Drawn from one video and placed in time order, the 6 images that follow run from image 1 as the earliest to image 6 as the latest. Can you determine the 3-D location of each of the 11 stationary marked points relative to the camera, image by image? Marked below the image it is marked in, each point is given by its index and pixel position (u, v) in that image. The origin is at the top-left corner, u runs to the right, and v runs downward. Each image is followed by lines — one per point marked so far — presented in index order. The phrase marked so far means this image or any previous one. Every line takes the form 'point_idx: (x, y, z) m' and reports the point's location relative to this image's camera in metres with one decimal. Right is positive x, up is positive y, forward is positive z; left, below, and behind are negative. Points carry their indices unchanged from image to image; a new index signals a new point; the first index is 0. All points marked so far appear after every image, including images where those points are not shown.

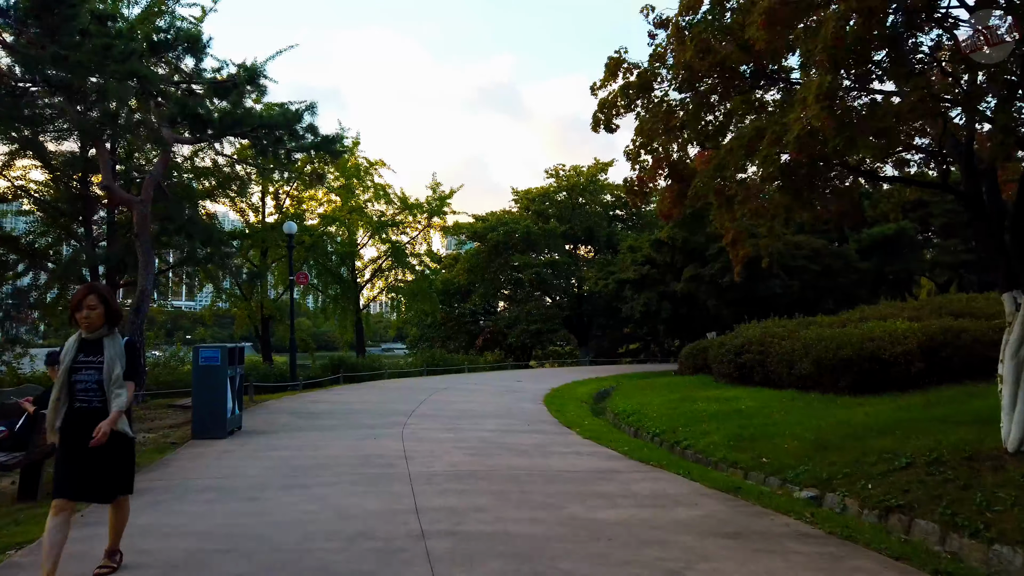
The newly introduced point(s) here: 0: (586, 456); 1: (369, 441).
0: (+0.9, -2.1, +9.2) m
1: (-1.9, -2.1, +10.1) m
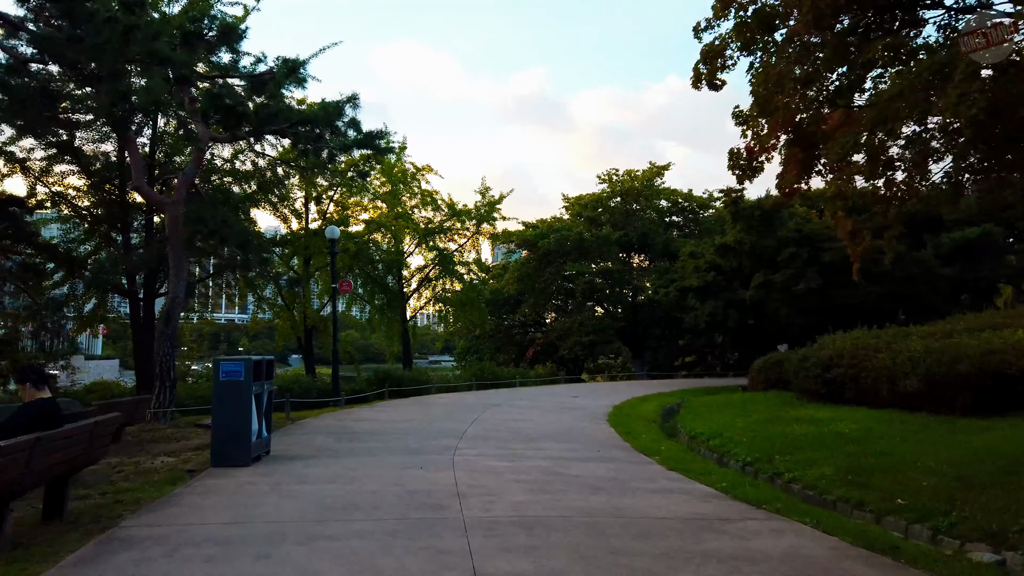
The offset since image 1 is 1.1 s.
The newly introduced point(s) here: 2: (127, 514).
0: (+1.7, -2.1, +7.5) m
1: (-1.1, -2.1, +8.6) m
2: (-3.3, -2.0, +6.5) m
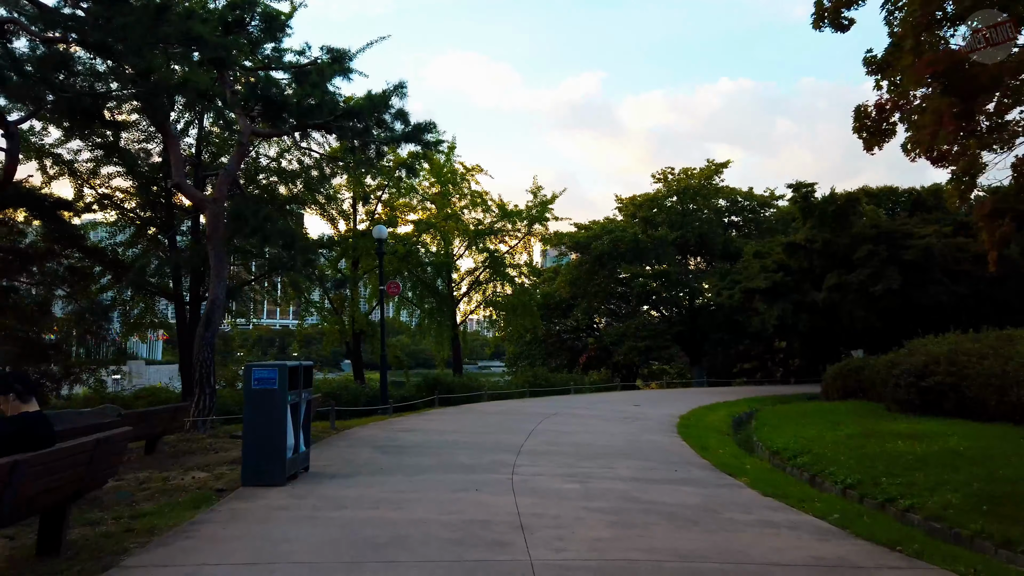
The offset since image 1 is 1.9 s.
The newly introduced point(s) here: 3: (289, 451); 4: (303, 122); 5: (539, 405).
0: (+2.3, -2.0, +6.2) m
1: (-0.4, -2.1, +7.5) m
2: (-2.8, -1.9, +5.6) m
3: (-2.4, -1.7, +8.0) m
4: (-4.3, +3.4, +15.5) m
5: (+0.7, -3.0, +19.6) m
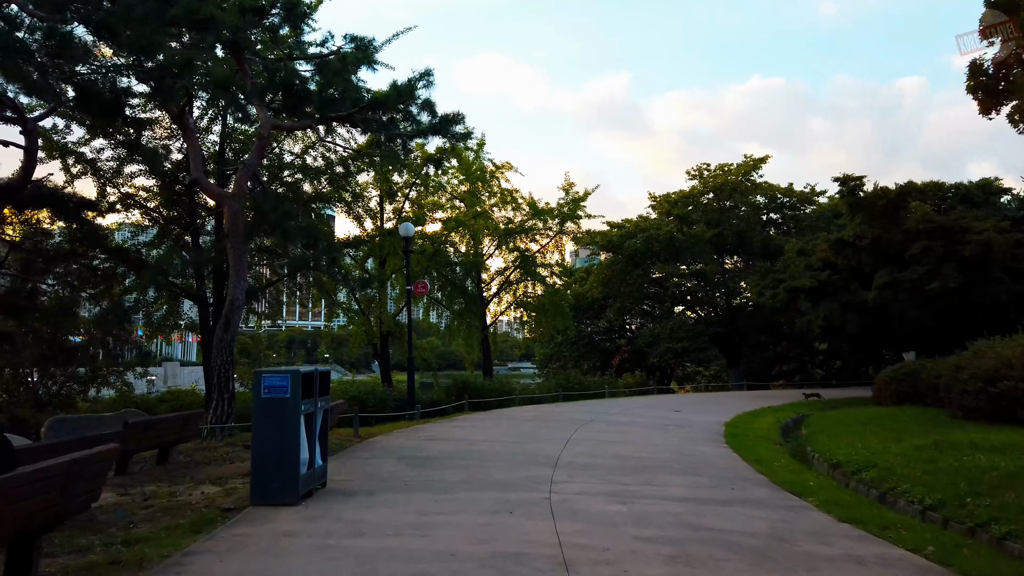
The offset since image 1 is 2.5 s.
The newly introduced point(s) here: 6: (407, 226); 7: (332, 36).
0: (+2.6, -2.0, +5.3) m
1: (-0.1, -2.0, +6.6) m
2: (-2.5, -1.9, +4.8) m
3: (-2.0, -1.7, +7.3) m
4: (-3.6, +3.4, +14.8) m
5: (+1.5, -3.0, +18.7) m
6: (-2.8, +1.6, +20.0) m
7: (-3.7, +5.2, +15.6) m
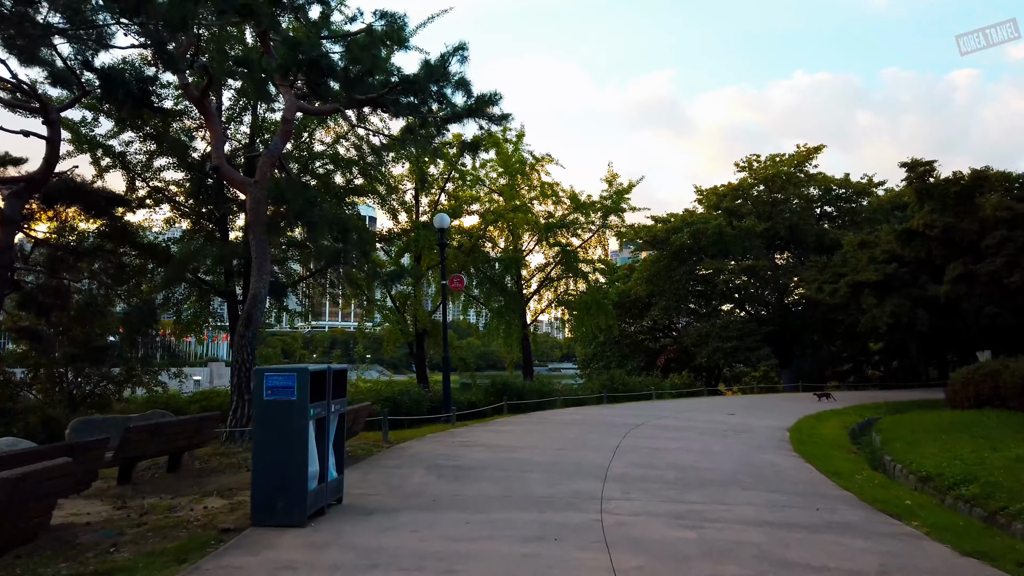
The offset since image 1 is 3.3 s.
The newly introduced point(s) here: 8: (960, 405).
0: (+2.8, -1.8, +4.0) m
1: (+0.3, -1.9, +5.5) m
2: (-2.3, -1.8, +3.8) m
3: (-1.6, -1.6, +6.2) m
4: (-2.9, +3.5, +13.8) m
5: (+2.5, -2.9, +17.4) m
6: (-1.8, +1.7, +19.0) m
7: (-2.9, +5.4, +14.7) m
8: (+11.3, -3.0, +19.0) m
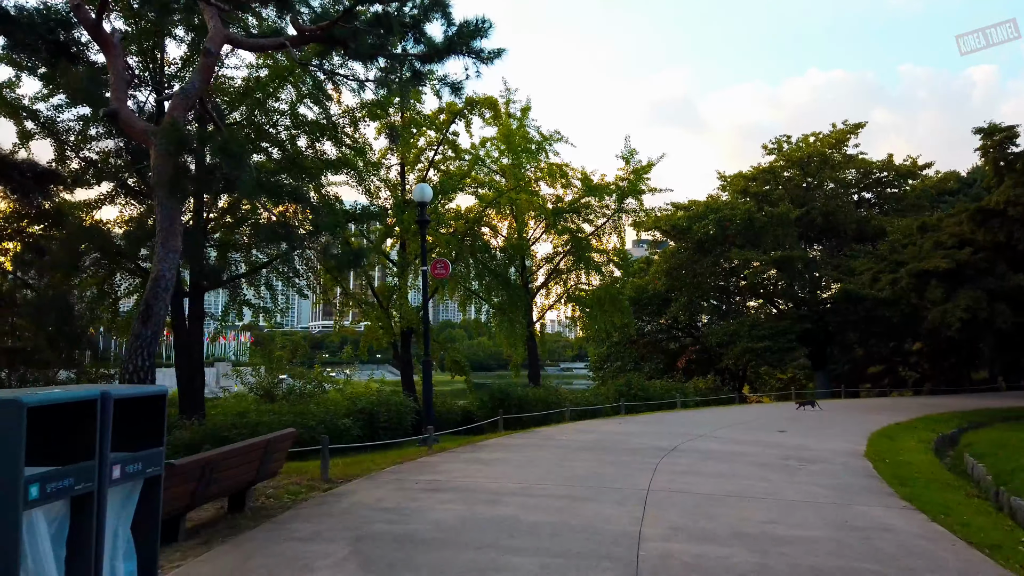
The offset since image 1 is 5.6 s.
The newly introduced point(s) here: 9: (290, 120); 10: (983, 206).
0: (+2.6, -1.6, +0.7) m
1: (0.0, -1.7, +2.2) m
2: (-2.5, -1.5, +0.6) m
3: (-1.9, -1.4, +3.0) m
4: (-3.0, +3.8, +10.6) m
5: (+2.5, -2.7, +14.2) m
6: (-1.8, +2.0, +15.8) m
7: (-3.0, +5.6, +11.5) m
8: (+11.3, -2.7, +15.6) m
9: (-4.7, +3.6, +16.1) m
10: (+11.5, +2.0, +18.3) m
